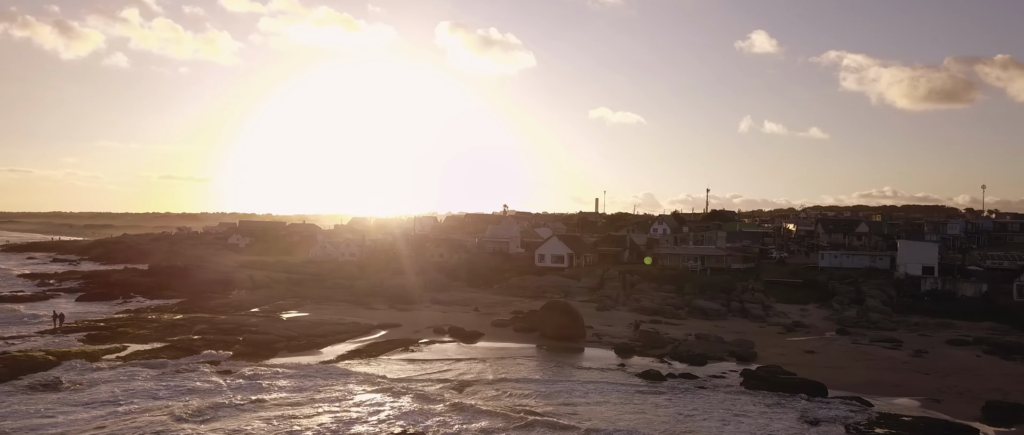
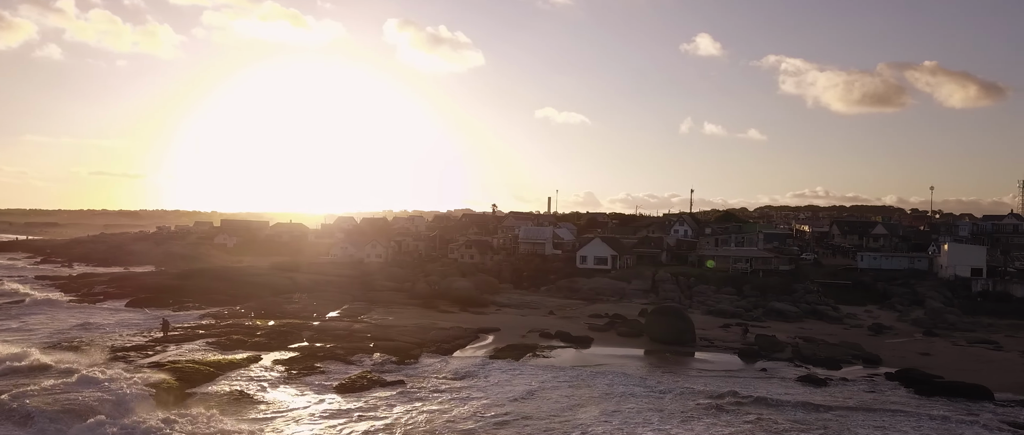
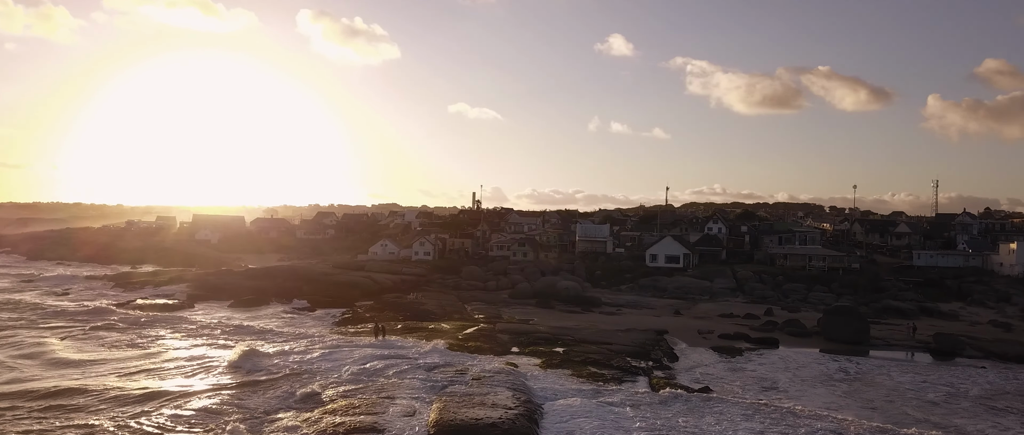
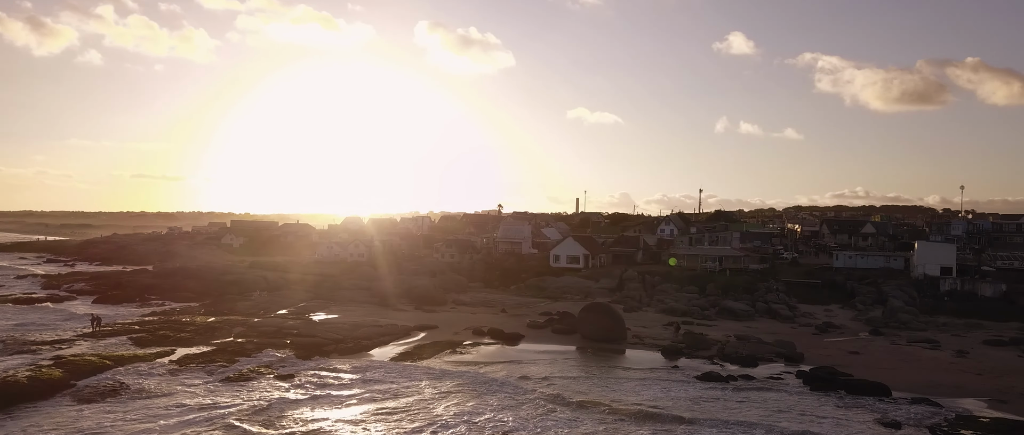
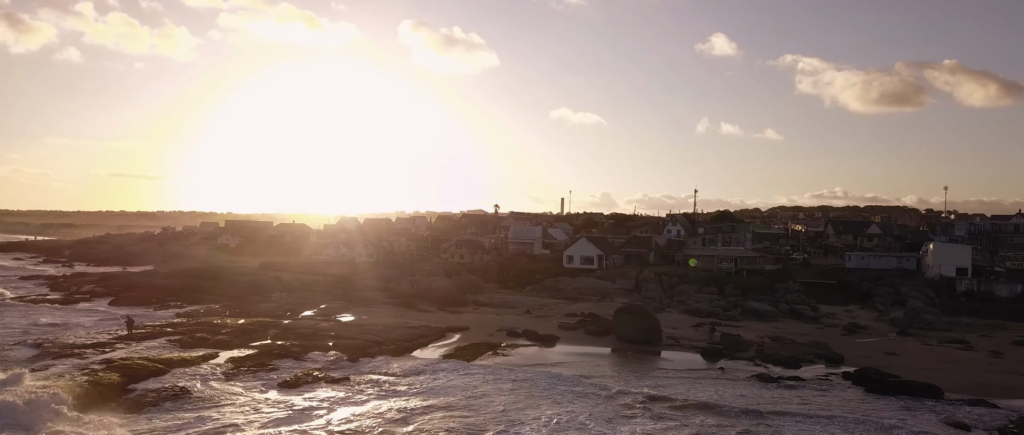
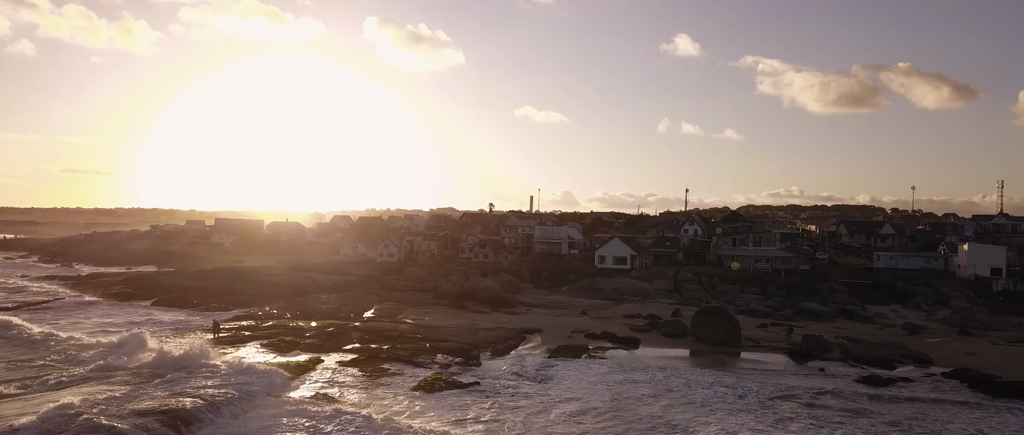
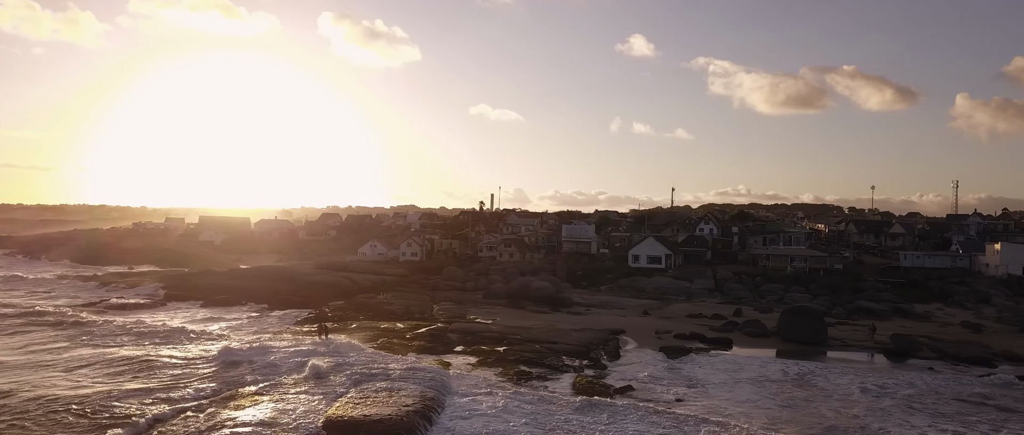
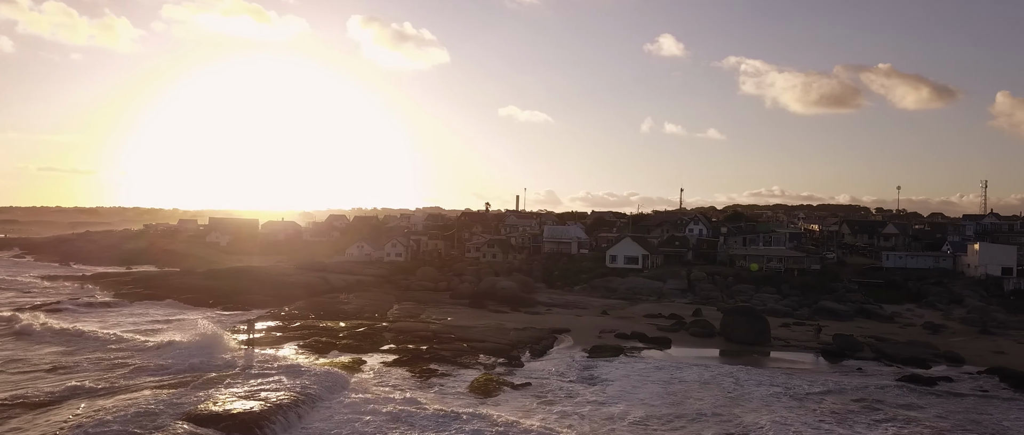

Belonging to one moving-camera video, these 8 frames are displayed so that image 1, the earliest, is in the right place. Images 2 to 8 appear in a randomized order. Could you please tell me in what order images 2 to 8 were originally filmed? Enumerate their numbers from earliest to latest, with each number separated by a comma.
4, 5, 2, 6, 8, 7, 3
